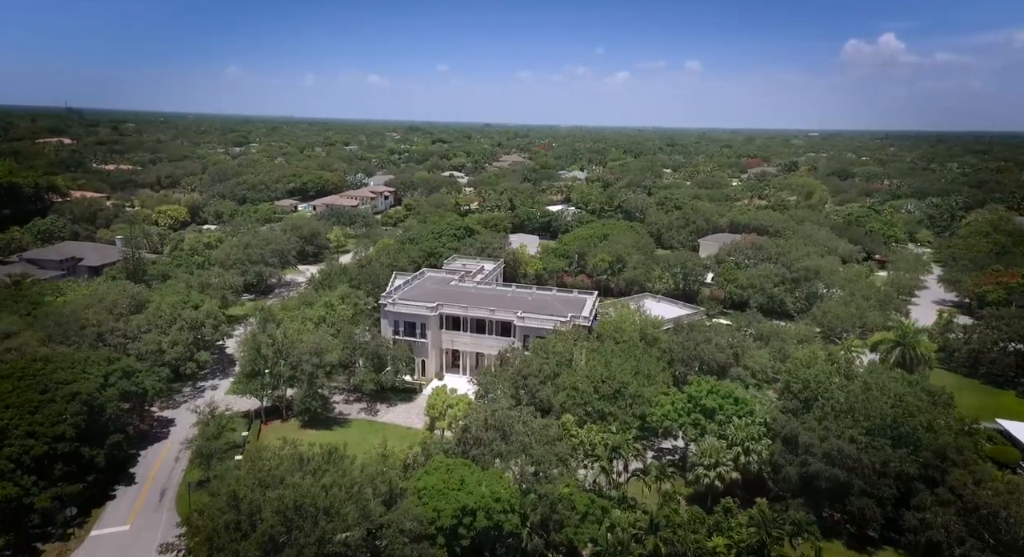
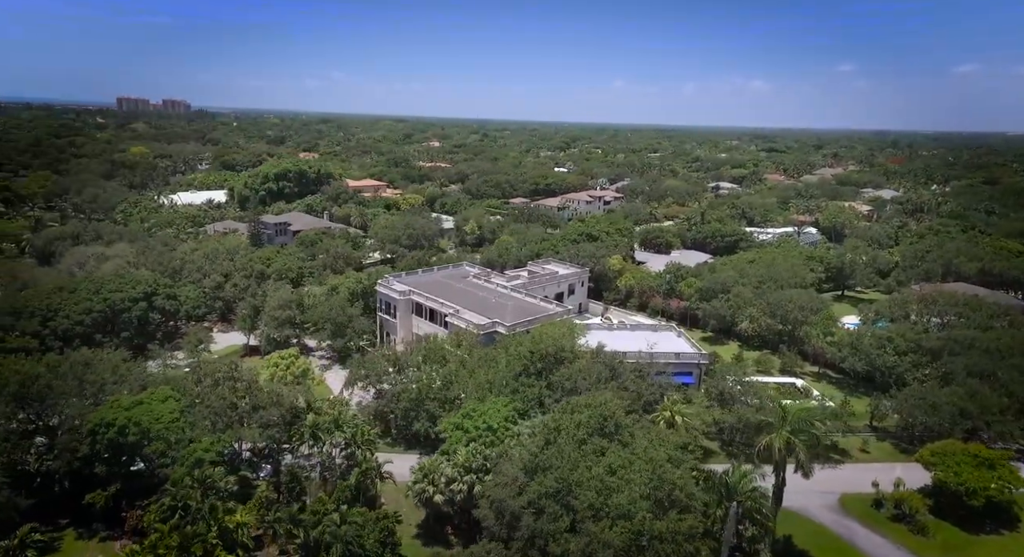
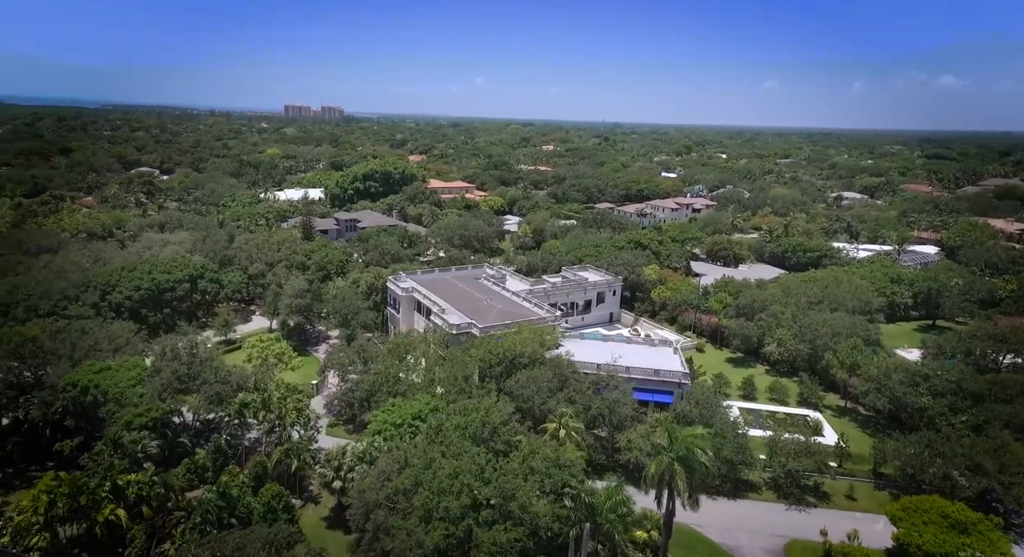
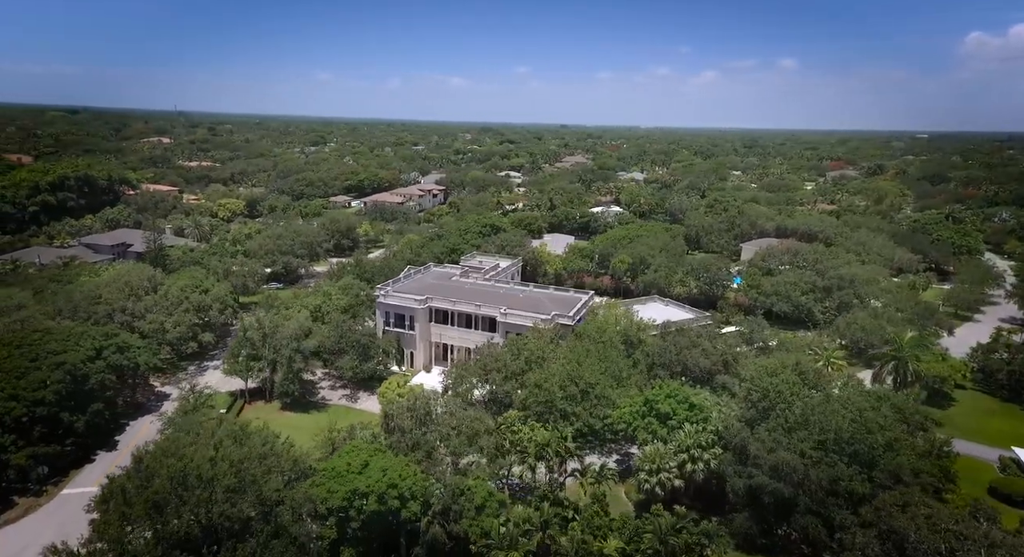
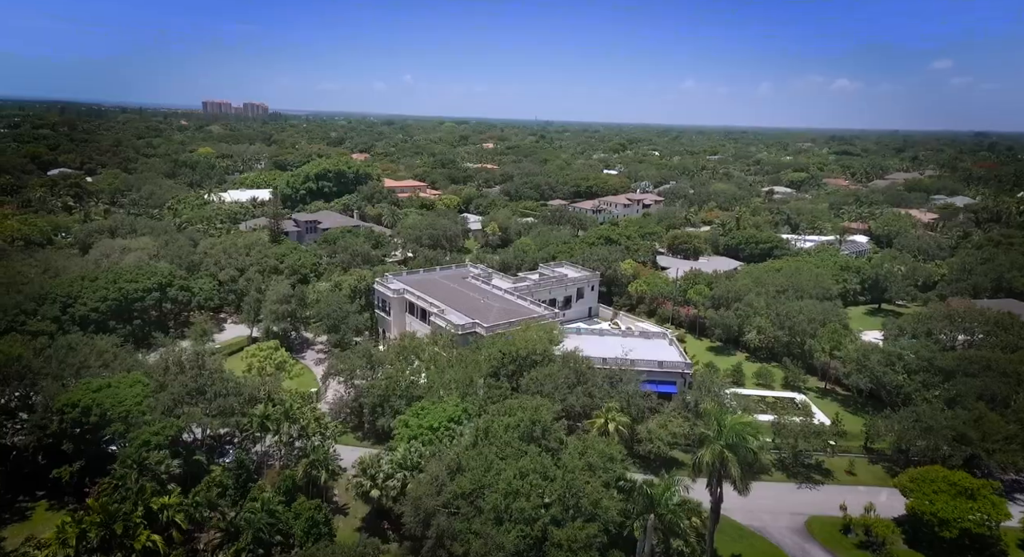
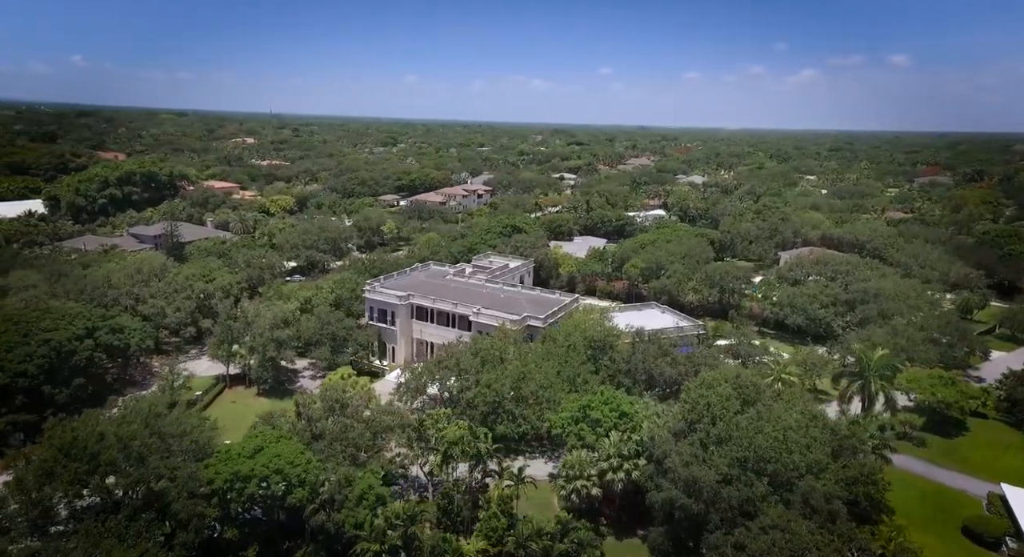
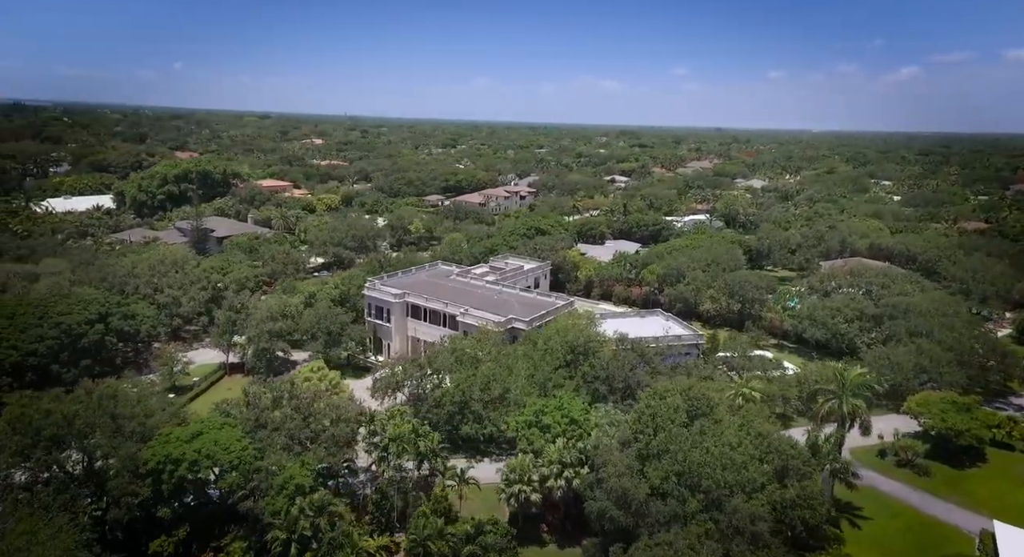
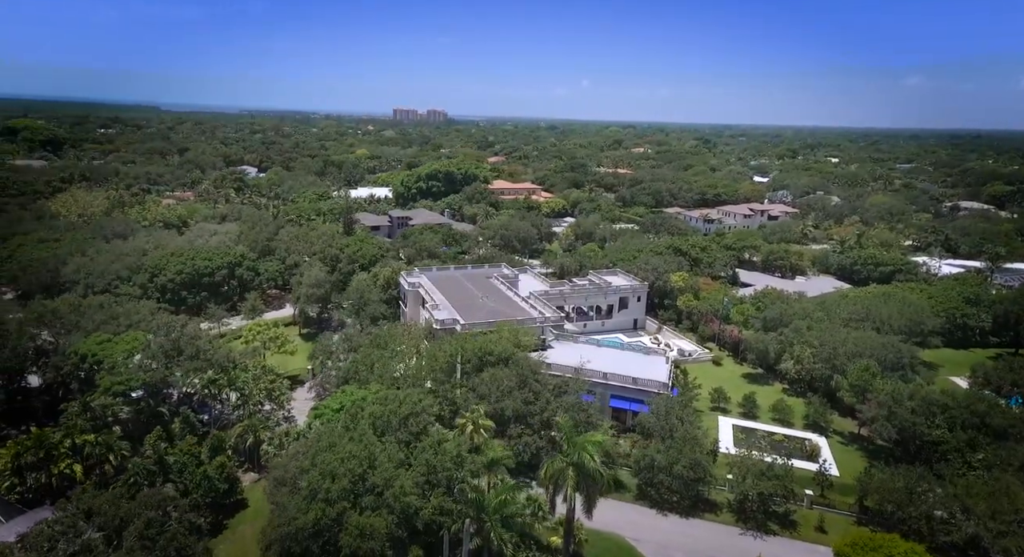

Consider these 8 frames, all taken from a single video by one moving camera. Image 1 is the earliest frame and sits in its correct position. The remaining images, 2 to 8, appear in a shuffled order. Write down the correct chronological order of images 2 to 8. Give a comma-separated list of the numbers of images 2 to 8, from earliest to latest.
4, 6, 7, 2, 5, 3, 8
